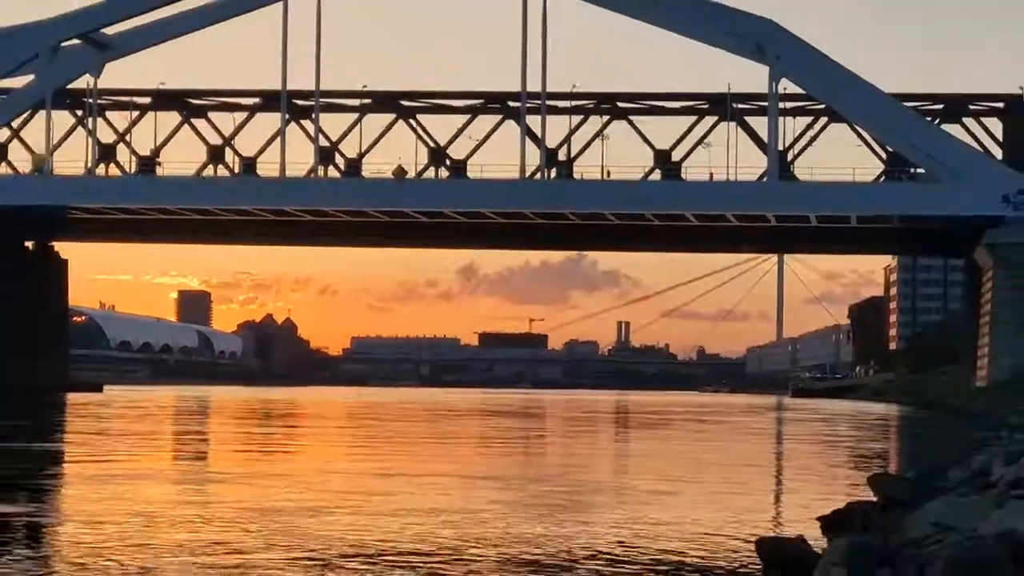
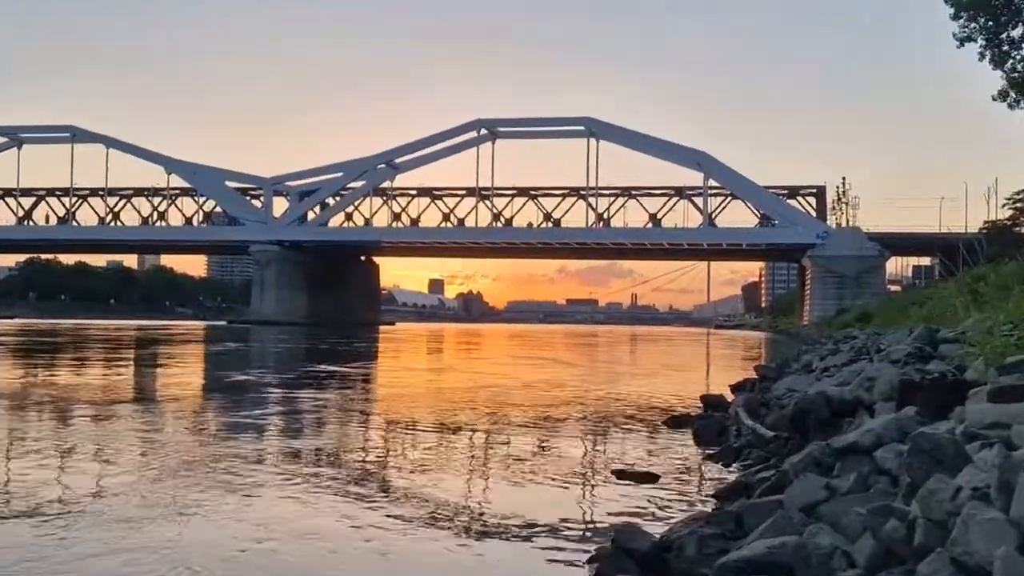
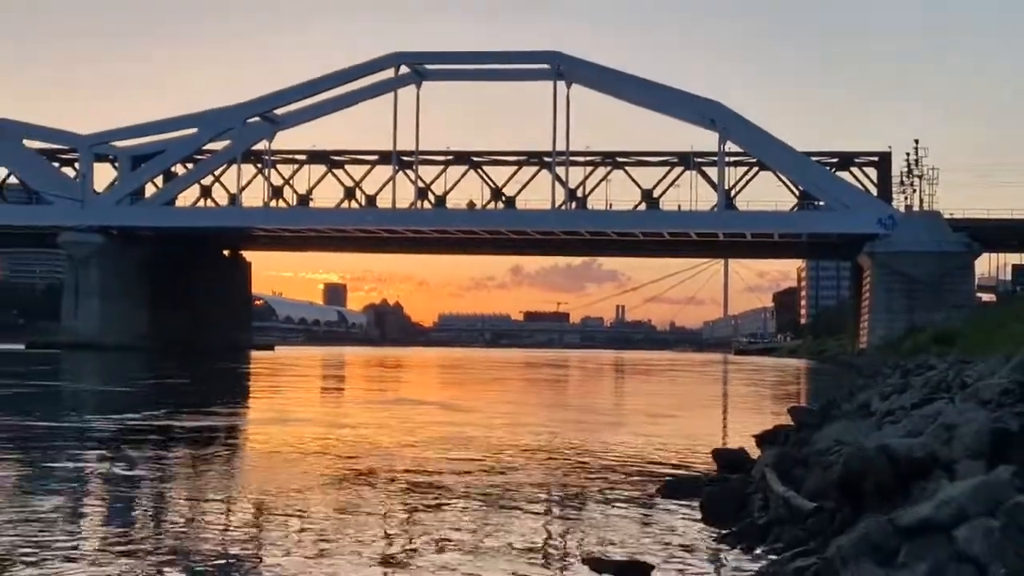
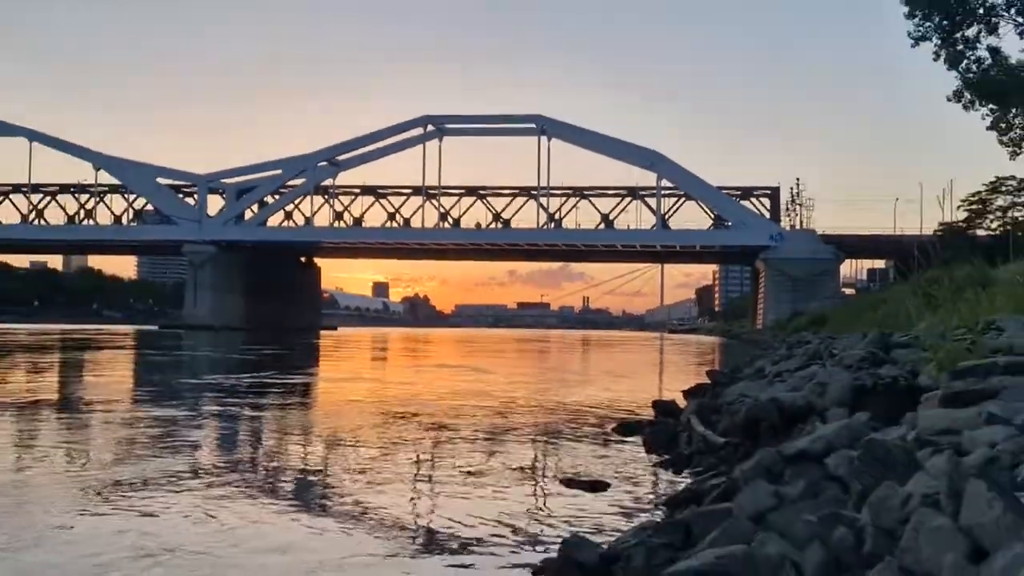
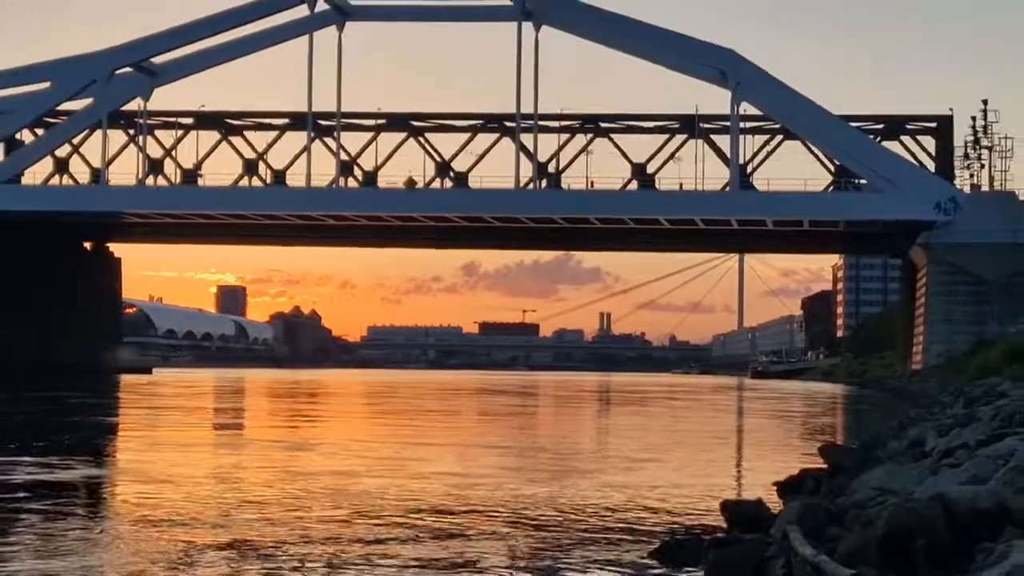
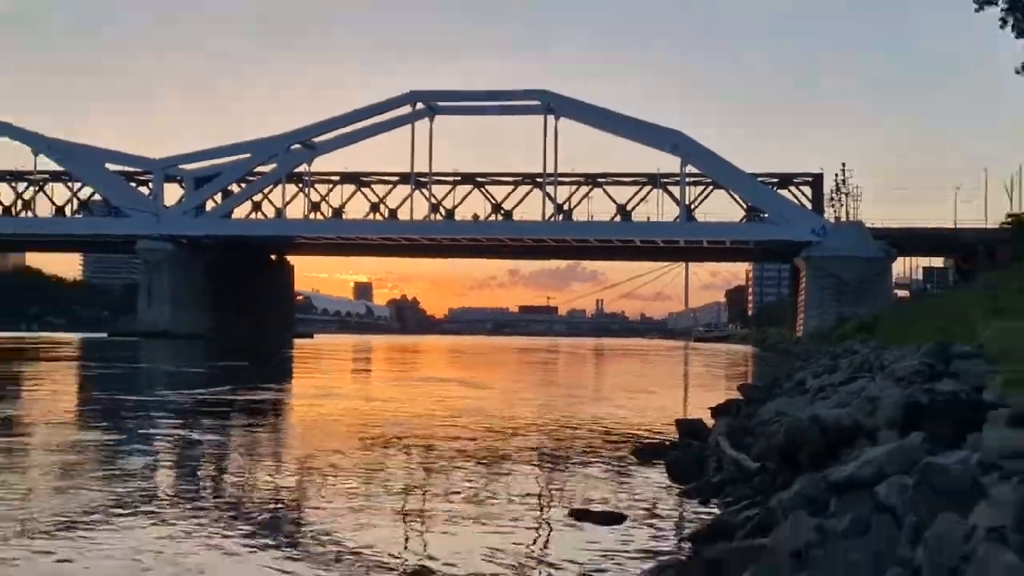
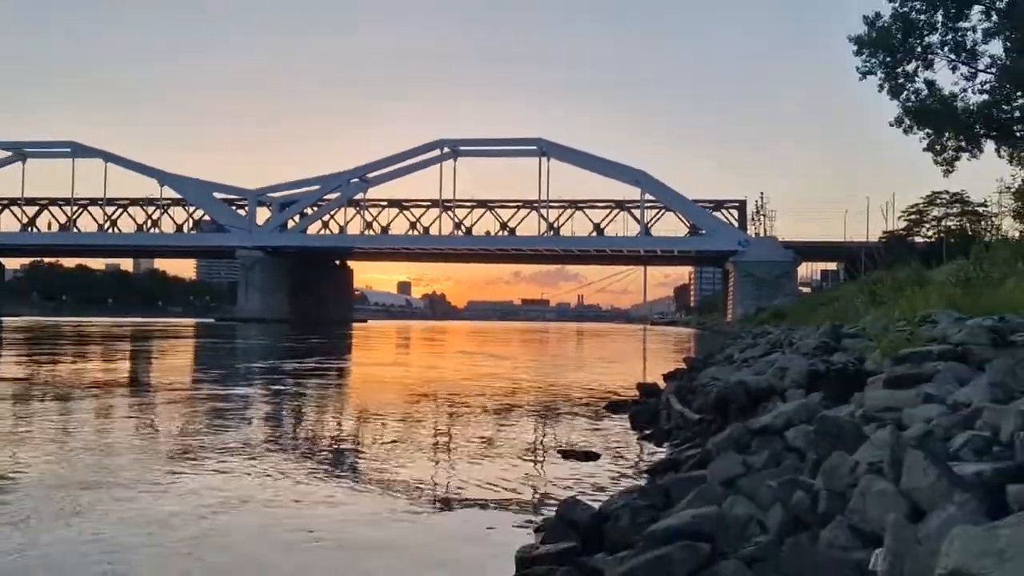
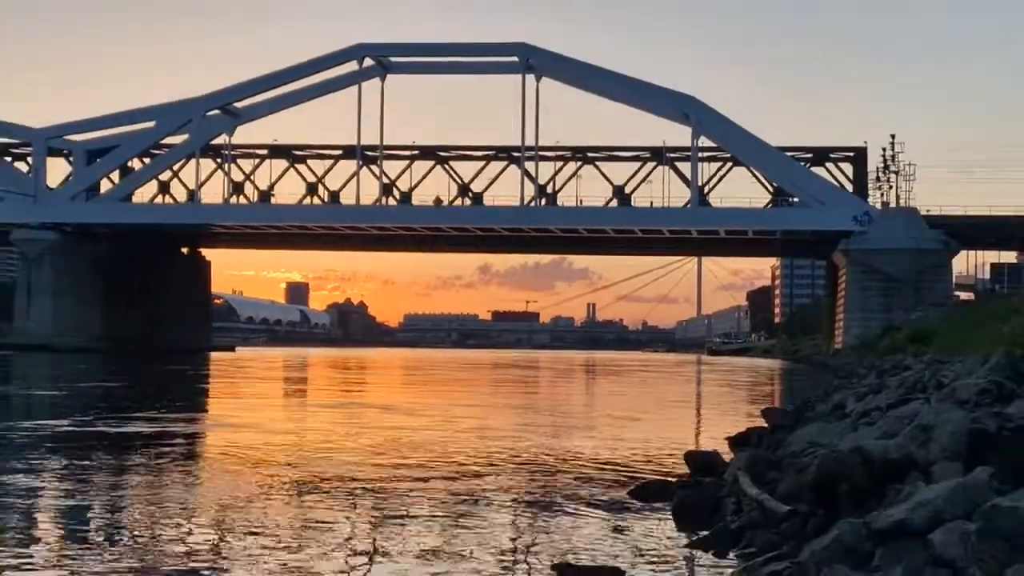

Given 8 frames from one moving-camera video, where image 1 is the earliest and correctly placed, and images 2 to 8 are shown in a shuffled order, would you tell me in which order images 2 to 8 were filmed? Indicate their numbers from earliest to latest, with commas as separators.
5, 8, 3, 6, 4, 7, 2
